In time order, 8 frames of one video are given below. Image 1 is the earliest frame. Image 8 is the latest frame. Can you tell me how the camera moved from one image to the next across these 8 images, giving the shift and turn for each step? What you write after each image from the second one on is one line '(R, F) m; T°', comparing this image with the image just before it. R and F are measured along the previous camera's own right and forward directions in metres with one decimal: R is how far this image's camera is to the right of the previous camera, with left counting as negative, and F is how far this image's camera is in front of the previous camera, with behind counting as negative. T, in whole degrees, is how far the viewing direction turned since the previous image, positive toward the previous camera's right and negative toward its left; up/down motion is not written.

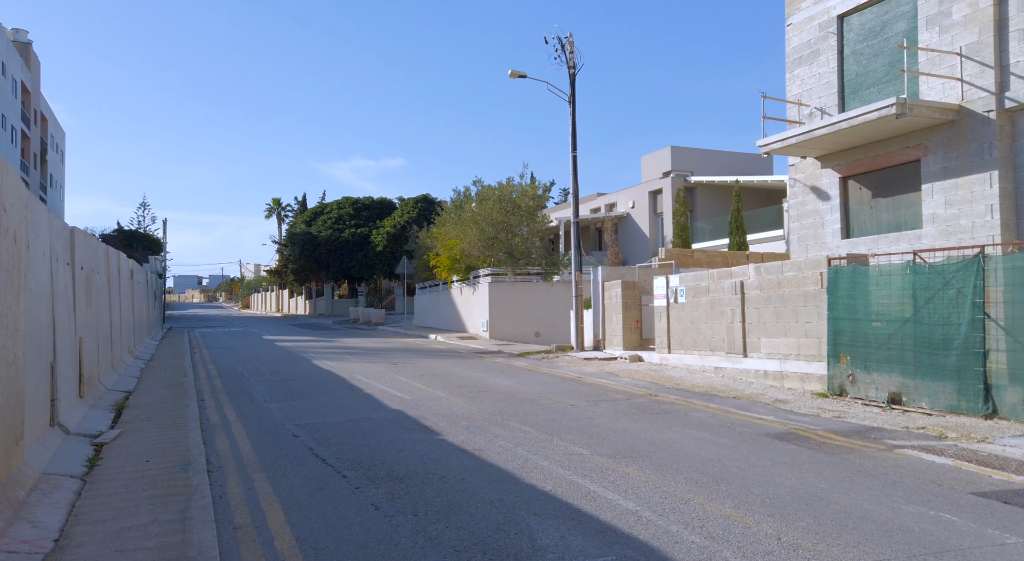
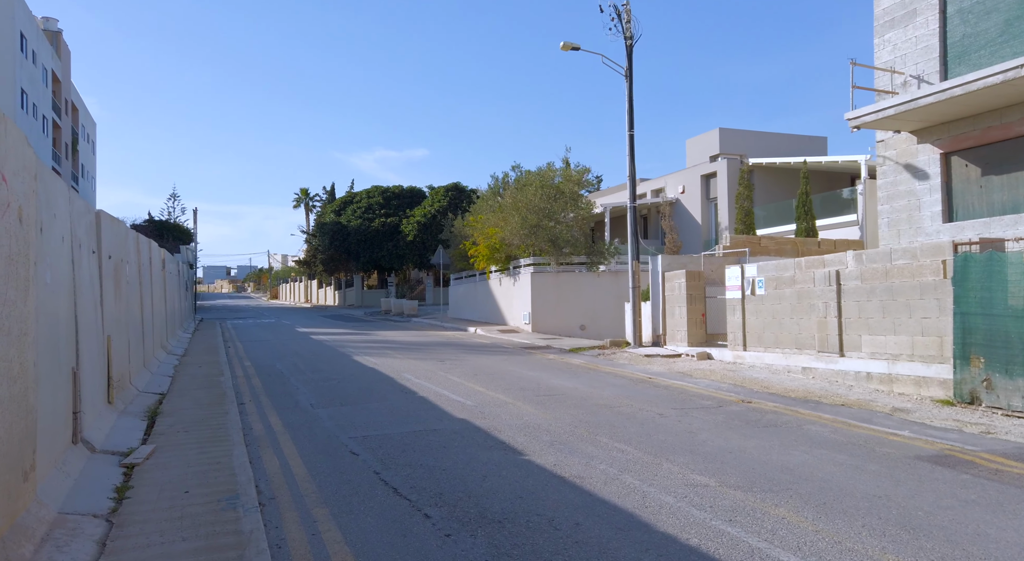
(-0.6, +1.3) m; -2°
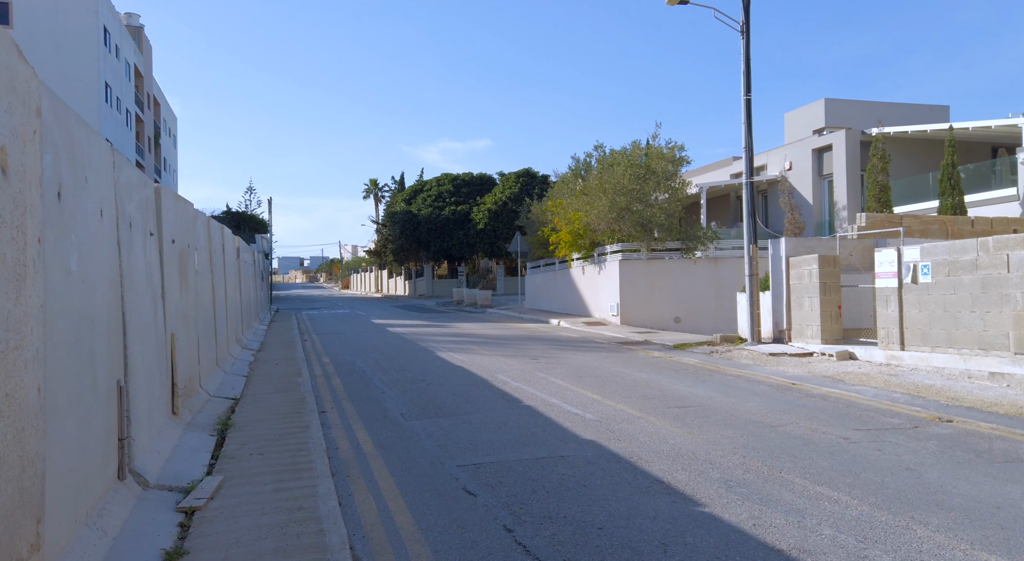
(-0.7, +1.9) m; -5°
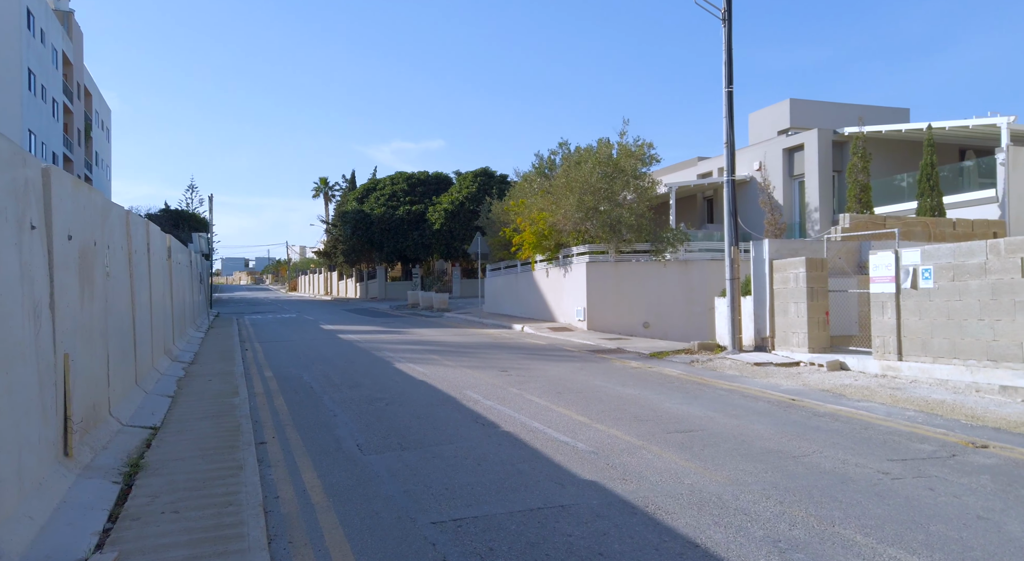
(-0.3, +1.3) m; +3°
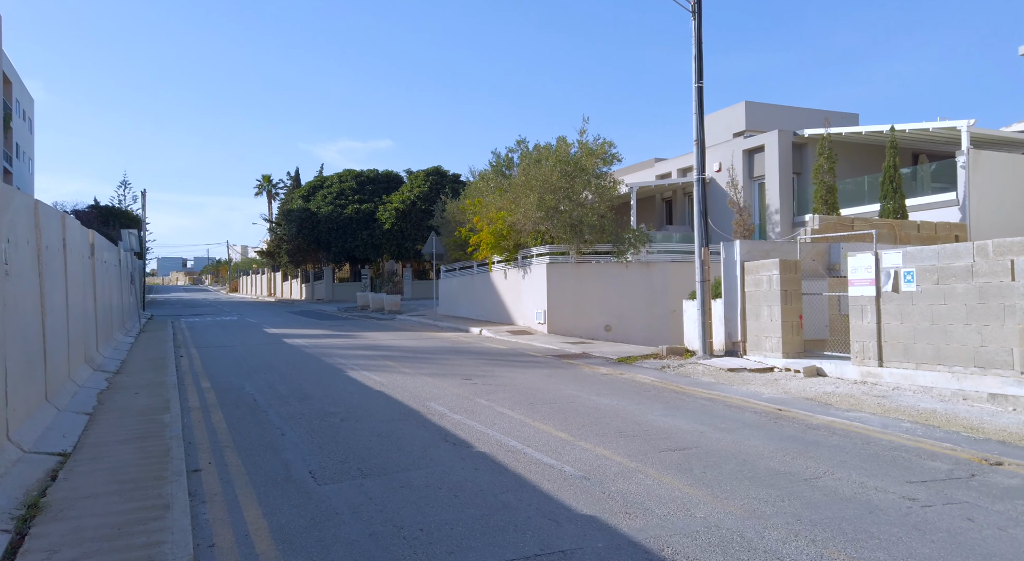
(-0.3, +0.8) m; +4°
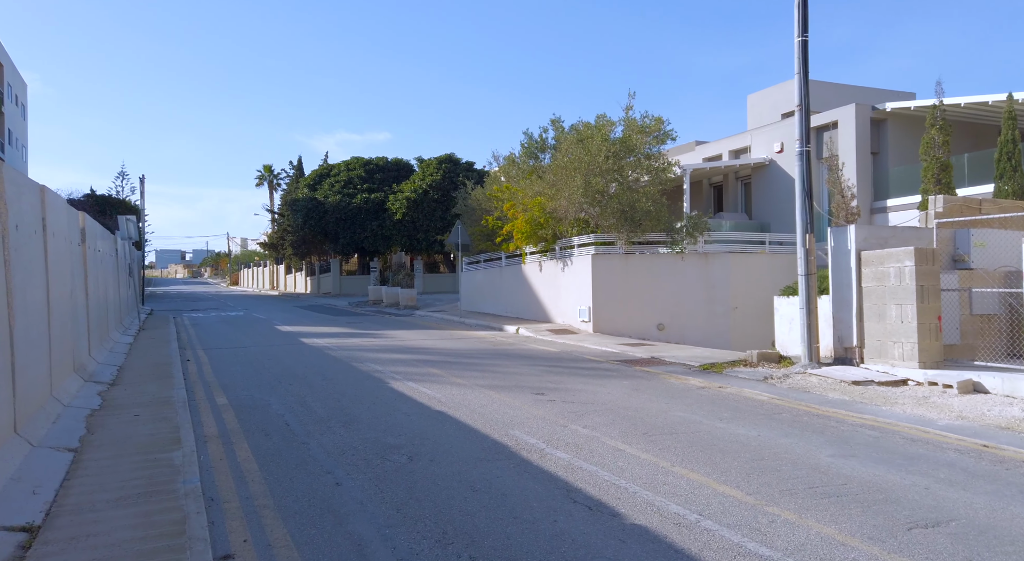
(-1.2, +2.6) m; 0°
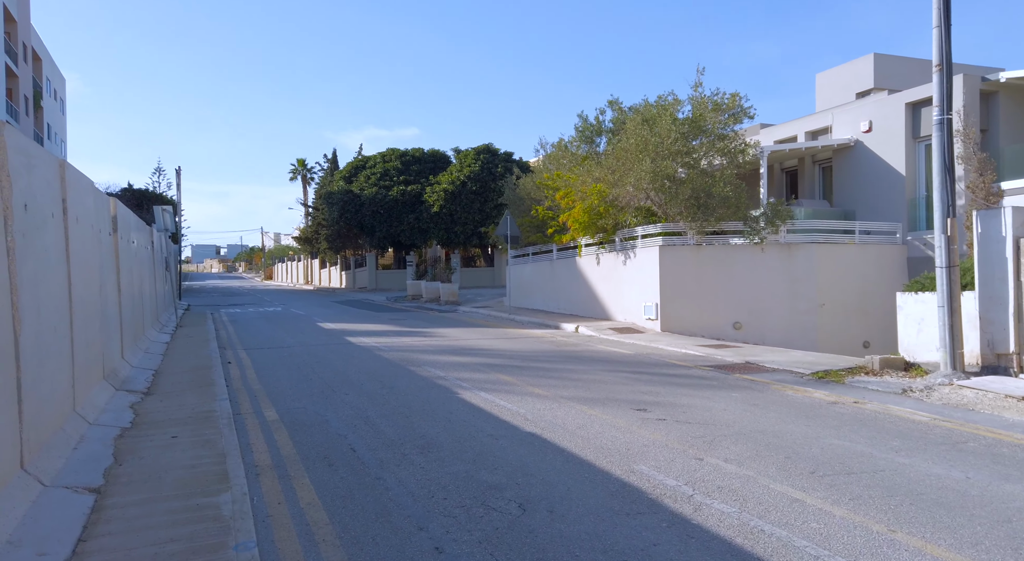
(-0.9, +1.9) m; -2°
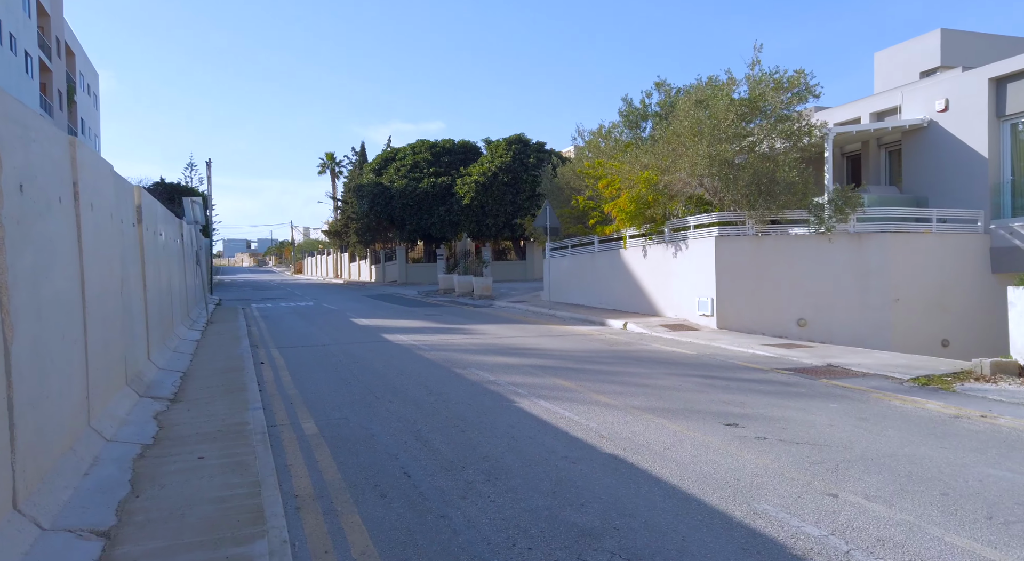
(-0.5, +1.3) m; -2°
